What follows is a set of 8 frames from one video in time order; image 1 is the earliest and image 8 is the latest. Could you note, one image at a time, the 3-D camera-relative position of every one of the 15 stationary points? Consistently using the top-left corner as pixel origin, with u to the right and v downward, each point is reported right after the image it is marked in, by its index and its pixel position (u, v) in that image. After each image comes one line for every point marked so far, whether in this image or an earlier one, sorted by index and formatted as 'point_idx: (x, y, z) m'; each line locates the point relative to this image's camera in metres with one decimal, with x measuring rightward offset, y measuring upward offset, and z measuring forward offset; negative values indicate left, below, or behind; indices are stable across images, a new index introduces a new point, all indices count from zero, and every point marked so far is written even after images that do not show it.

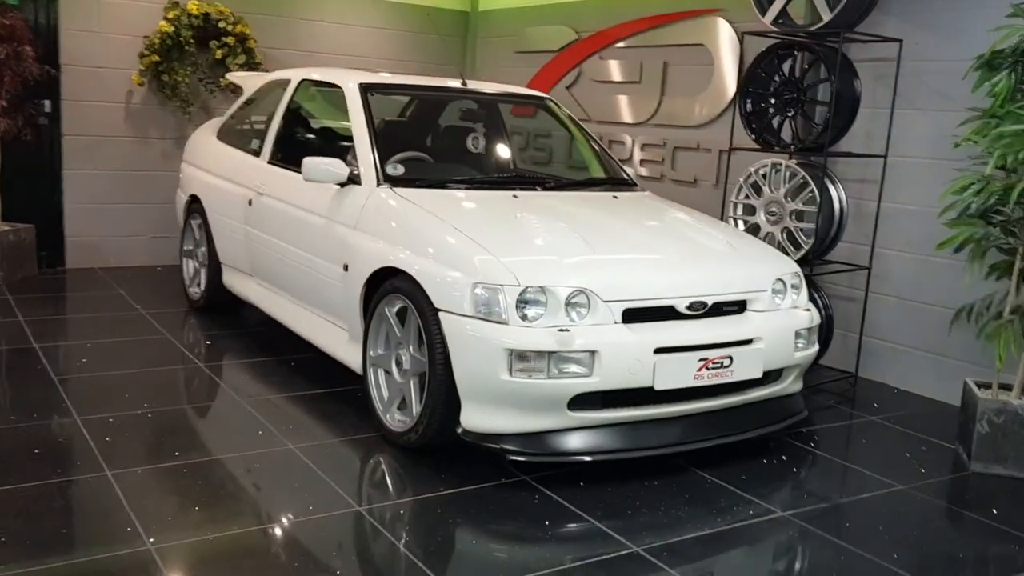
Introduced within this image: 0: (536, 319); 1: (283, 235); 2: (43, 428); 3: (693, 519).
0: (+0.1, -0.1, +3.1) m
1: (-1.1, +0.3, +4.4) m
2: (-1.8, -0.6, +3.7) m
3: (+0.7, -0.8, +3.2) m
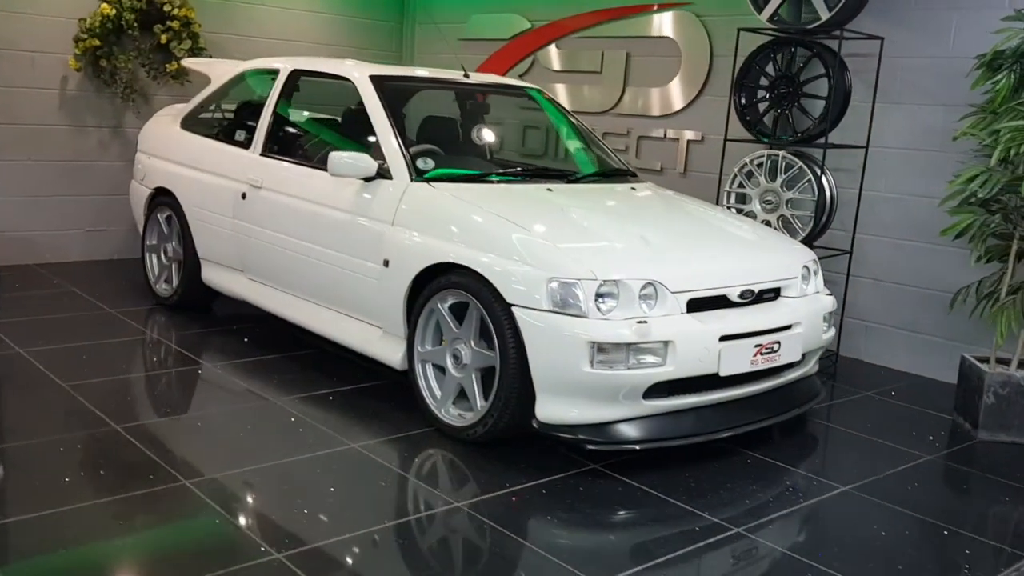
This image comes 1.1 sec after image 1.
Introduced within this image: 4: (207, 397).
0: (+0.3, -0.1, +3.1) m
1: (-1.0, +0.3, +4.3) m
2: (-1.6, -0.6, +3.5) m
3: (+0.9, -0.8, +3.3) m
4: (-1.3, -0.5, +4.0) m
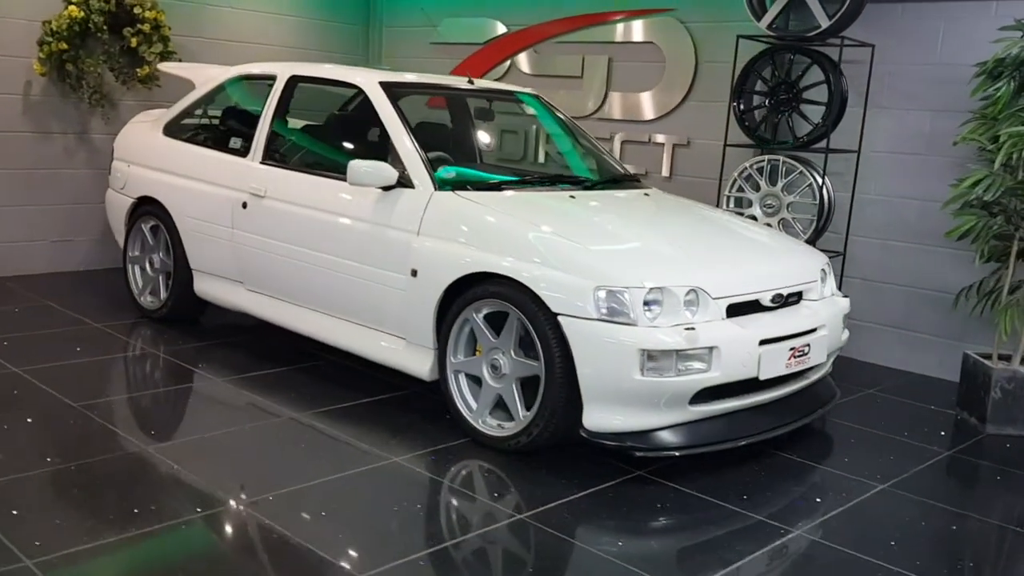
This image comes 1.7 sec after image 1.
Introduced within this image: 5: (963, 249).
0: (+0.5, -0.1, +3.2) m
1: (-0.9, +0.2, +4.2) m
2: (-1.5, -0.6, +3.4) m
3: (+1.1, -0.8, +3.4) m
4: (-1.2, -0.5, +3.9) m
5: (+2.4, +0.2, +4.9) m
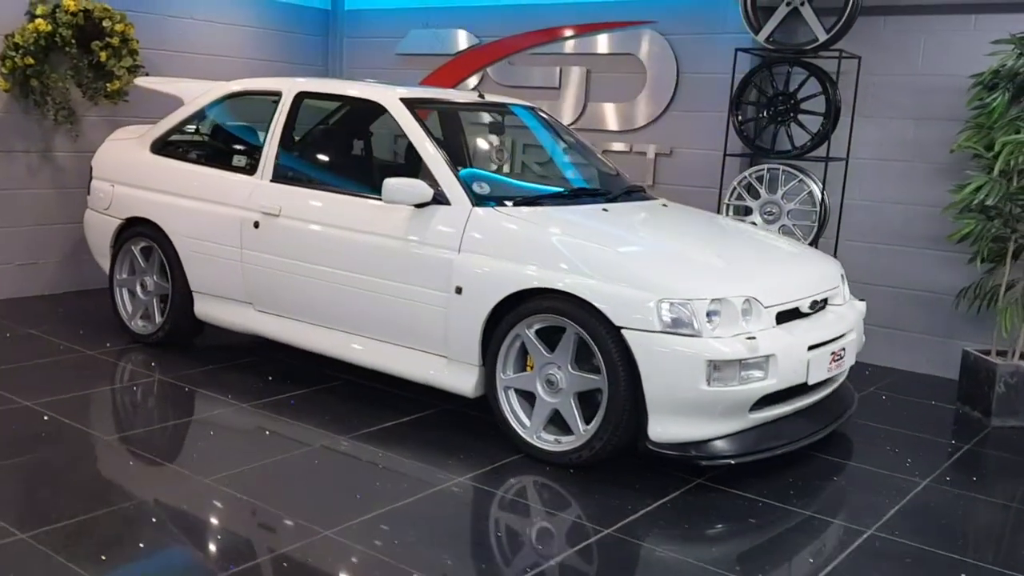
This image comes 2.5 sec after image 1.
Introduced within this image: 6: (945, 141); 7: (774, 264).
0: (+0.7, -0.1, +3.2) m
1: (-0.8, +0.1, +4.2) m
2: (-1.3, -0.7, +3.2) m
3: (+1.3, -0.8, +3.5) m
4: (-1.0, -0.6, +3.8) m
5: (+2.4, +0.2, +5.2) m
6: (+2.4, +0.8, +5.2) m
7: (+1.1, +0.1, +3.8) m
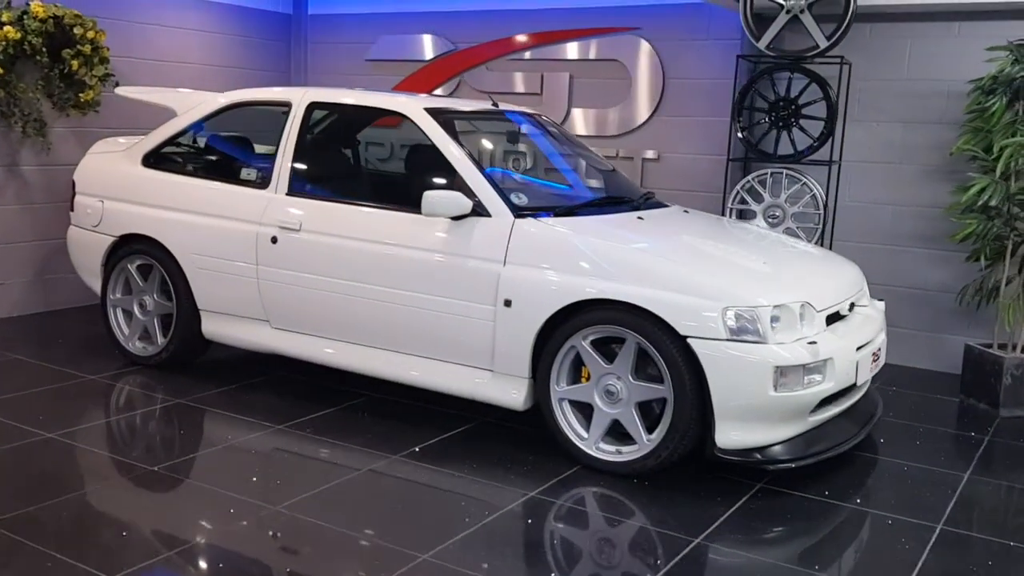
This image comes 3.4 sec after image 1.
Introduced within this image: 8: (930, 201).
0: (+1.0, -0.2, +3.3) m
1: (-0.7, +0.1, +4.1) m
2: (-1.0, -0.8, +3.1) m
3: (+1.5, -0.8, +3.6) m
4: (-0.8, -0.7, +3.7) m
5: (+2.5, +0.2, +5.4) m
6: (+2.4, +0.8, +5.4) m
7: (+1.2, +0.1, +3.9) m
8: (+2.4, +0.5, +5.4) m
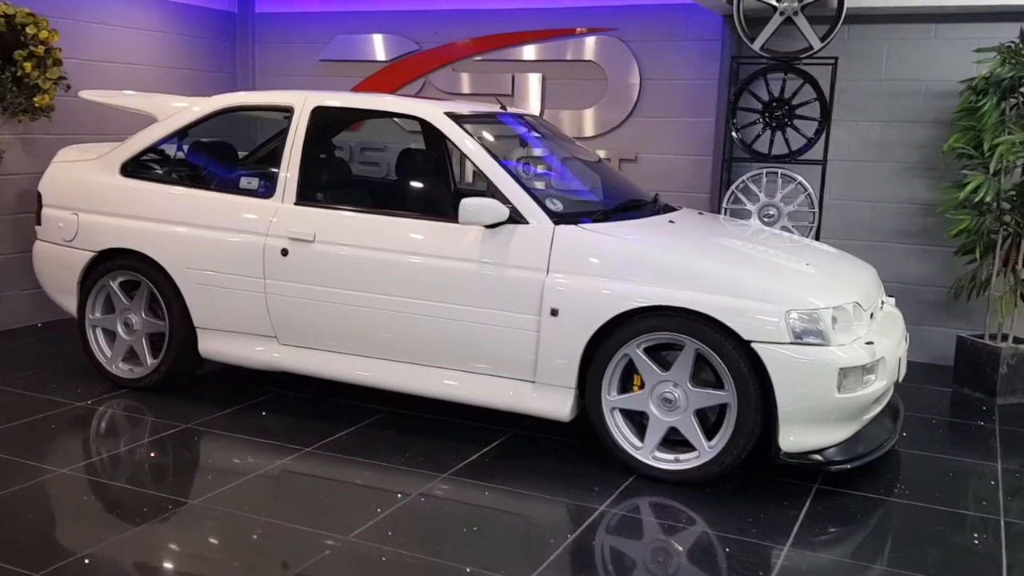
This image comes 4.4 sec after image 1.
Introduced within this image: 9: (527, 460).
0: (+1.2, -0.2, +3.3) m
1: (-0.6, 0.0, +3.9) m
2: (-0.7, -0.9, +2.9) m
3: (+1.7, -0.8, +3.7) m
4: (-0.6, -0.7, +3.5) m
5: (+2.4, +0.3, +5.6) m
6: (+2.4, +0.9, +5.5) m
7: (+1.4, +0.1, +3.9) m
8: (+2.4, +0.5, +5.6) m
9: (+0.1, -0.7, +3.7) m
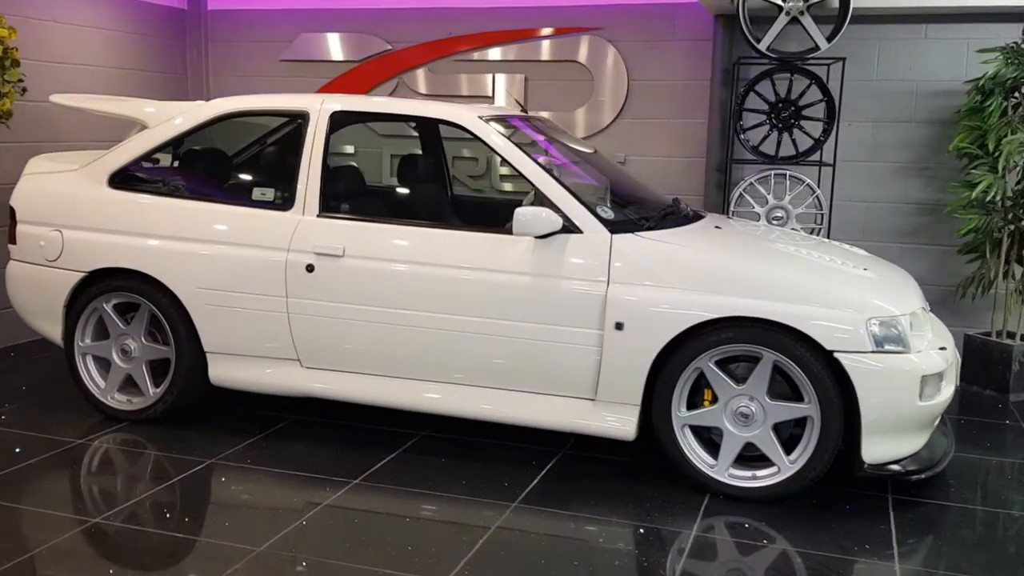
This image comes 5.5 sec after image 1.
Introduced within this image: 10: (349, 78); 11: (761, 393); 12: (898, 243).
0: (+1.4, -0.2, +3.3) m
1: (-0.4, -0.1, +3.7) m
2: (-0.4, -0.9, +2.7) m
3: (+1.9, -0.8, +3.7) m
4: (-0.4, -0.8, +3.3) m
5: (+2.4, +0.3, +5.6) m
6: (+2.3, +0.9, +5.6) m
7: (+1.6, +0.1, +3.9) m
8: (+2.4, +0.6, +5.6) m
9: (+0.3, -0.7, +3.5) m
10: (-1.2, +1.5, +6.8) m
11: (+0.9, -0.4, +3.3) m
12: (+2.4, +0.3, +5.7) m
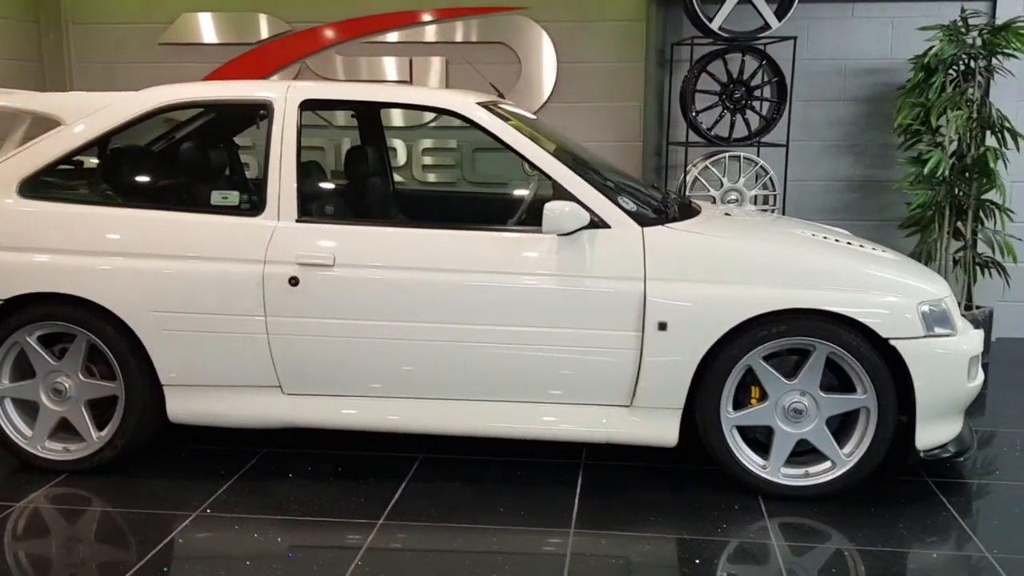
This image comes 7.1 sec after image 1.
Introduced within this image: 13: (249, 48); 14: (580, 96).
0: (+1.5, -0.1, +3.2) m
1: (-0.3, -0.1, +3.3) m
2: (-0.1, -1.0, +2.3) m
3: (+2.0, -0.7, +3.8) m
4: (-0.2, -0.8, +2.9) m
5: (+2.1, +0.4, +5.7) m
6: (+2.0, +1.0, +5.6) m
7: (+1.5, +0.2, +3.8) m
8: (+2.0, +0.7, +5.7) m
9: (+0.4, -0.7, +3.3) m
10: (-1.8, +1.5, +6.2) m
11: (+1.0, -0.3, +3.1) m
12: (+2.0, +0.4, +5.7) m
13: (-1.8, +1.6, +6.2) m
14: (+0.4, +1.2, +5.9) m
